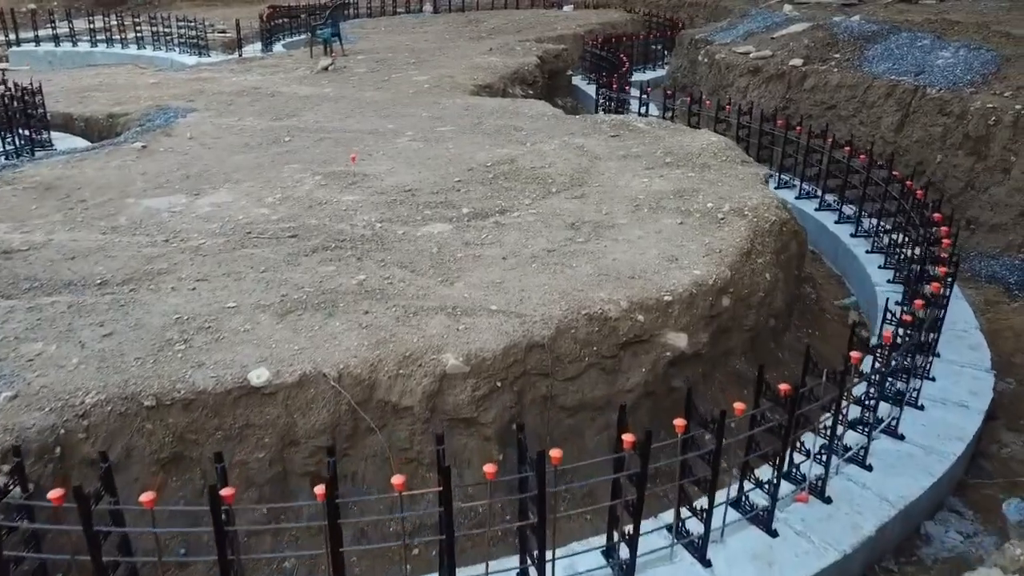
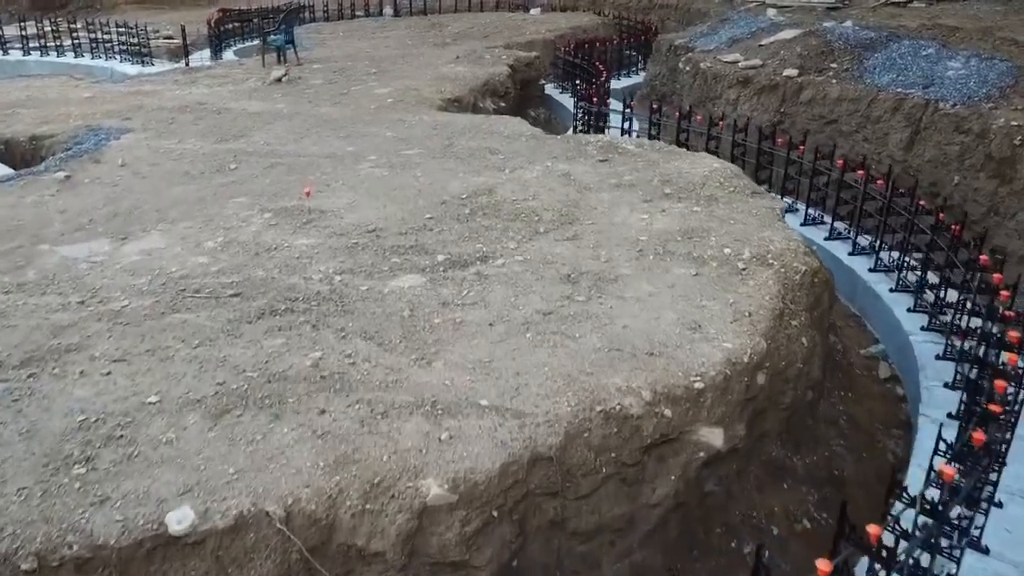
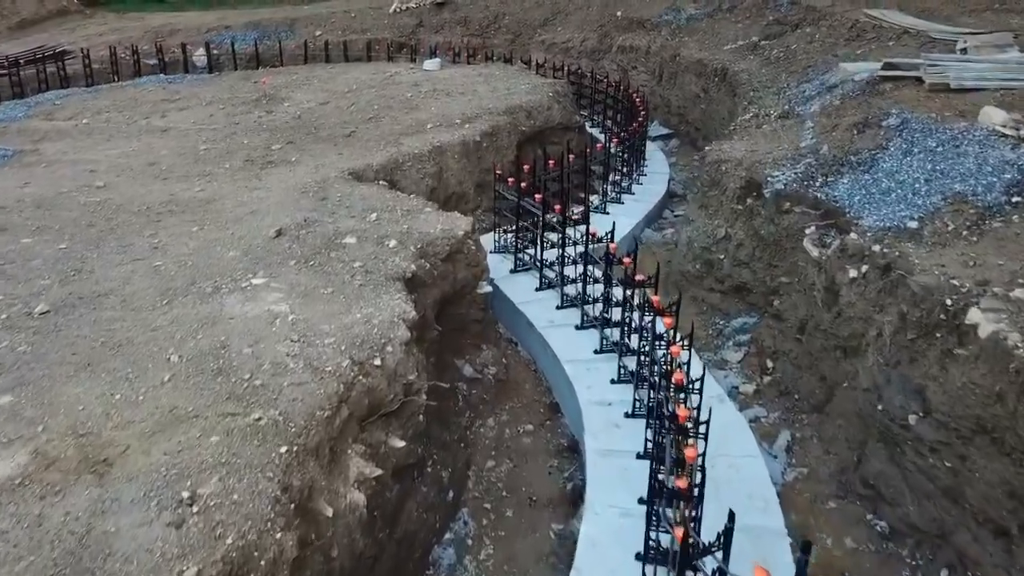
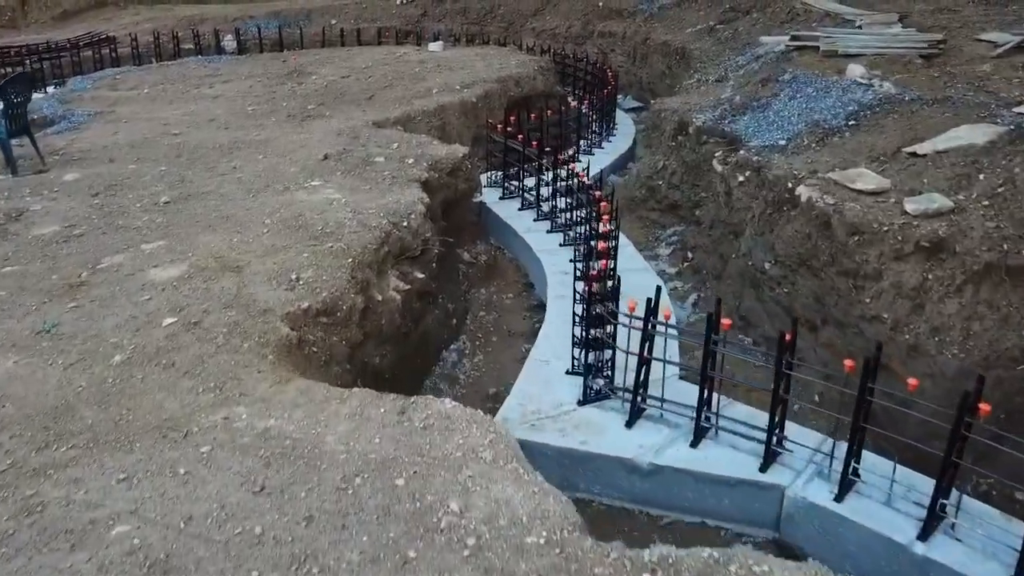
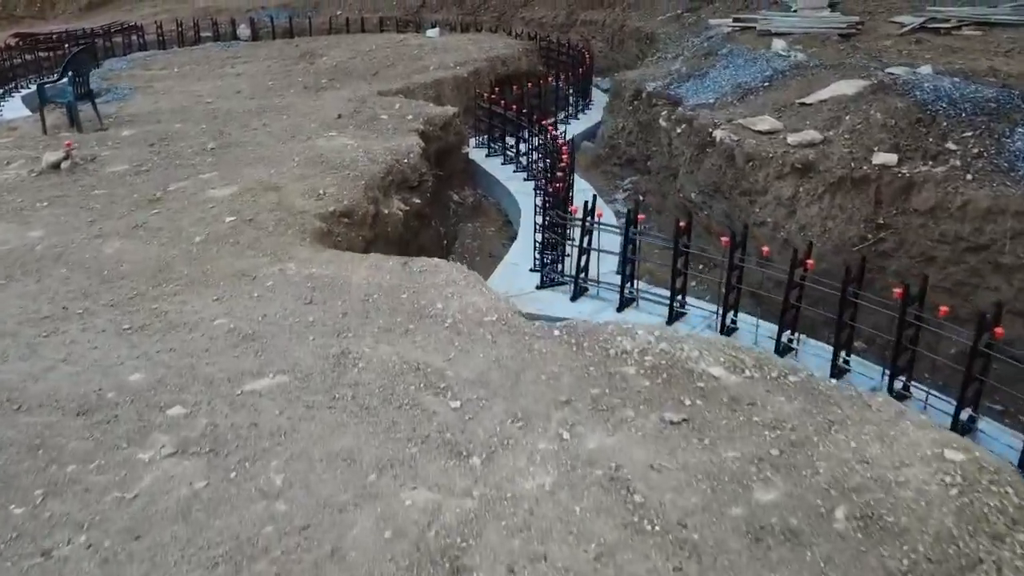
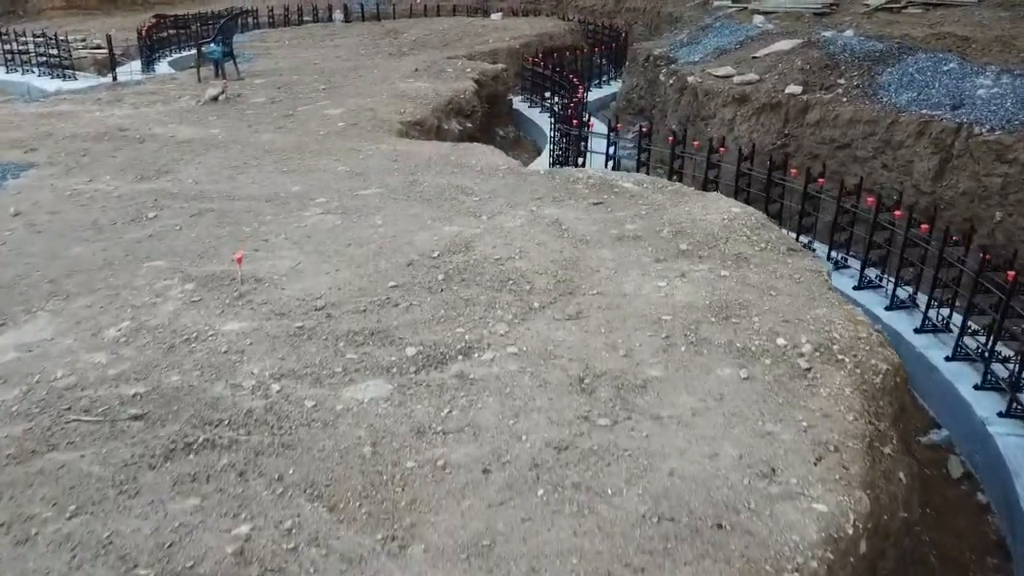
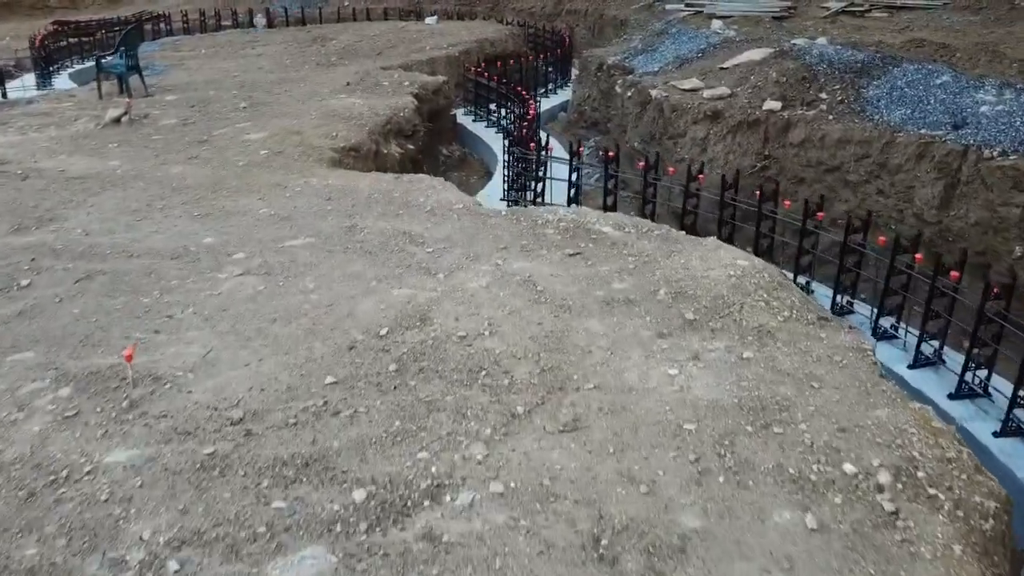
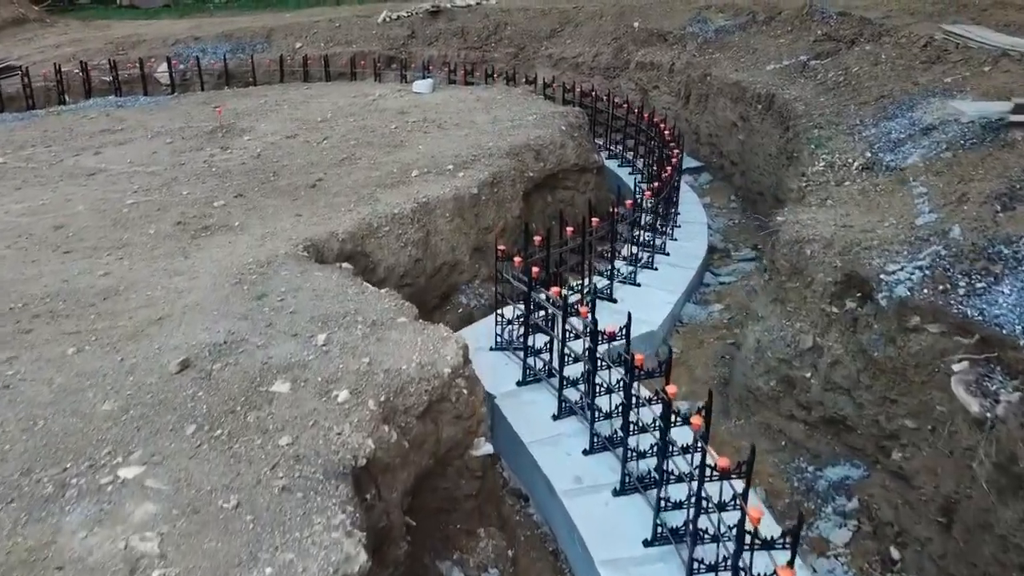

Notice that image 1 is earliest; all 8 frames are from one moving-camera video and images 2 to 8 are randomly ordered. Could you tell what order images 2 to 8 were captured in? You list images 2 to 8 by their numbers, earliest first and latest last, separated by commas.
2, 6, 7, 5, 4, 3, 8
